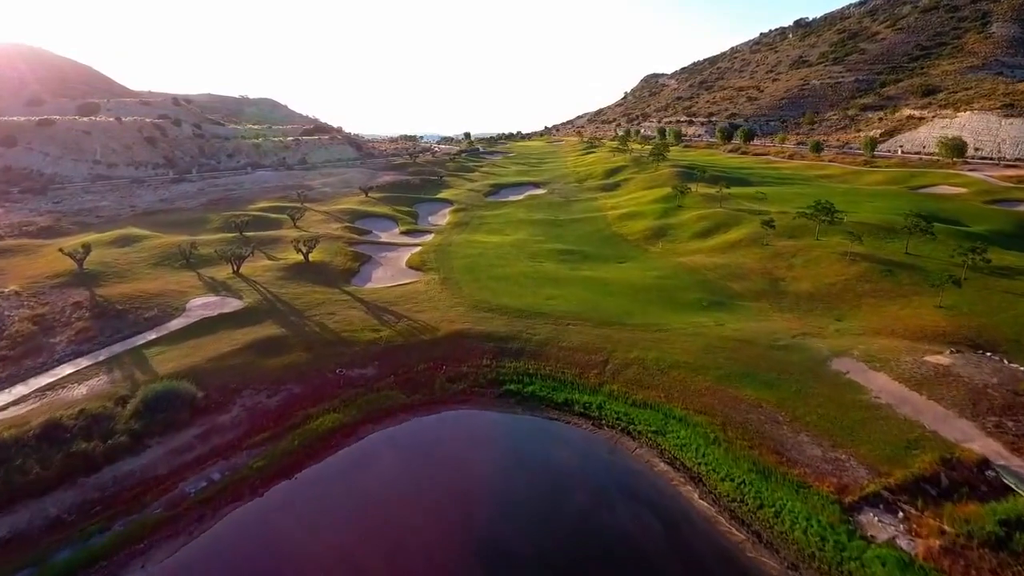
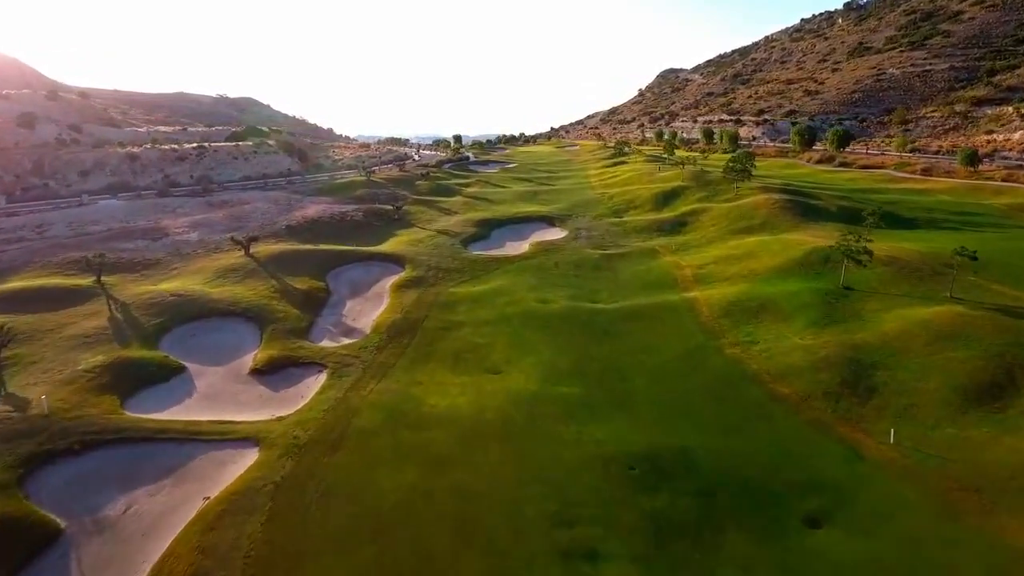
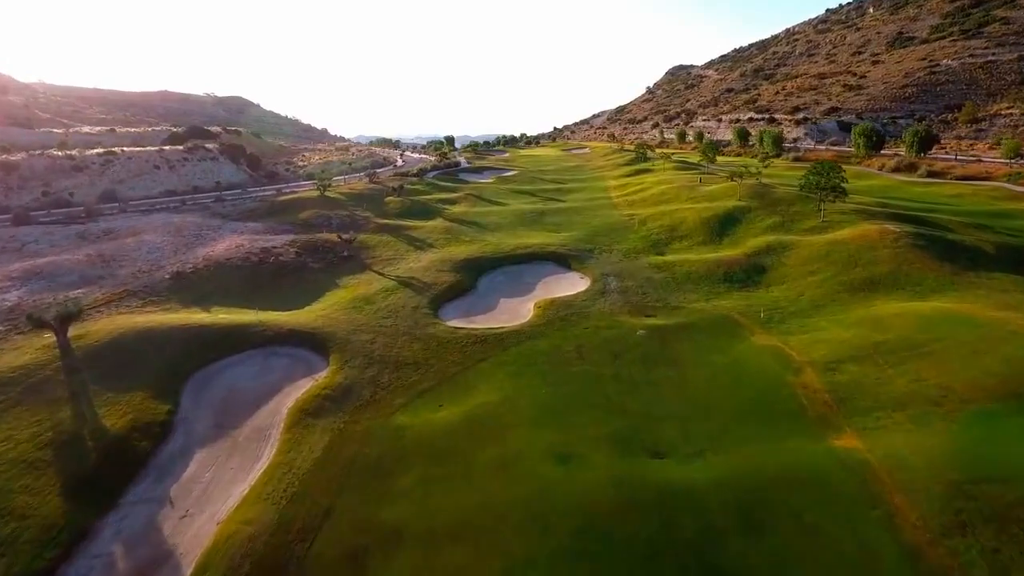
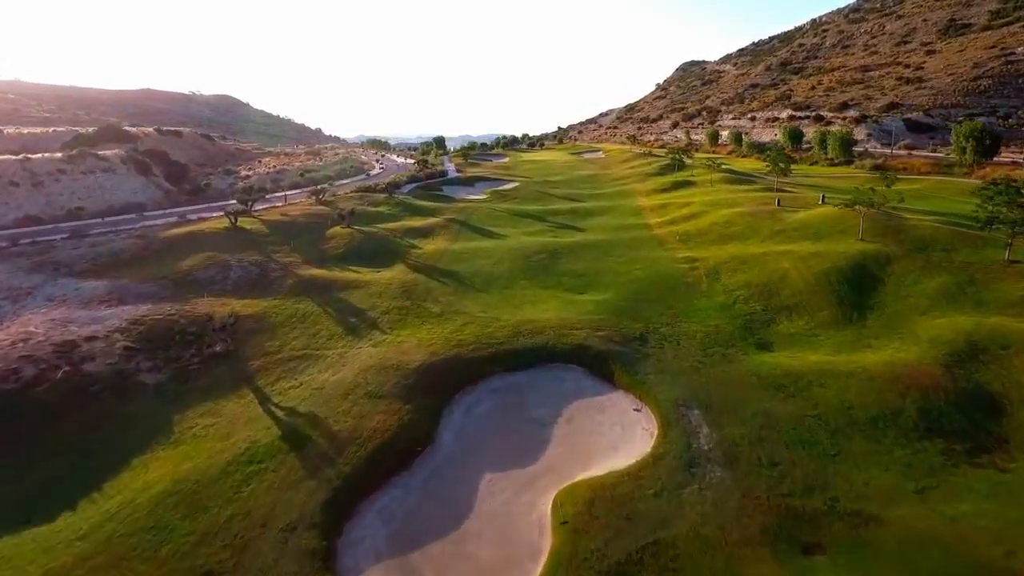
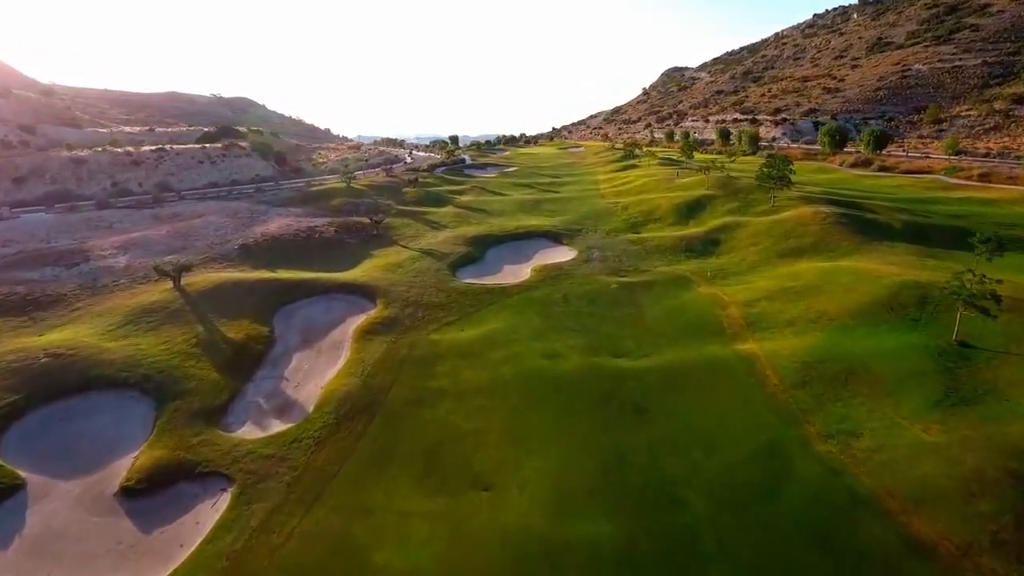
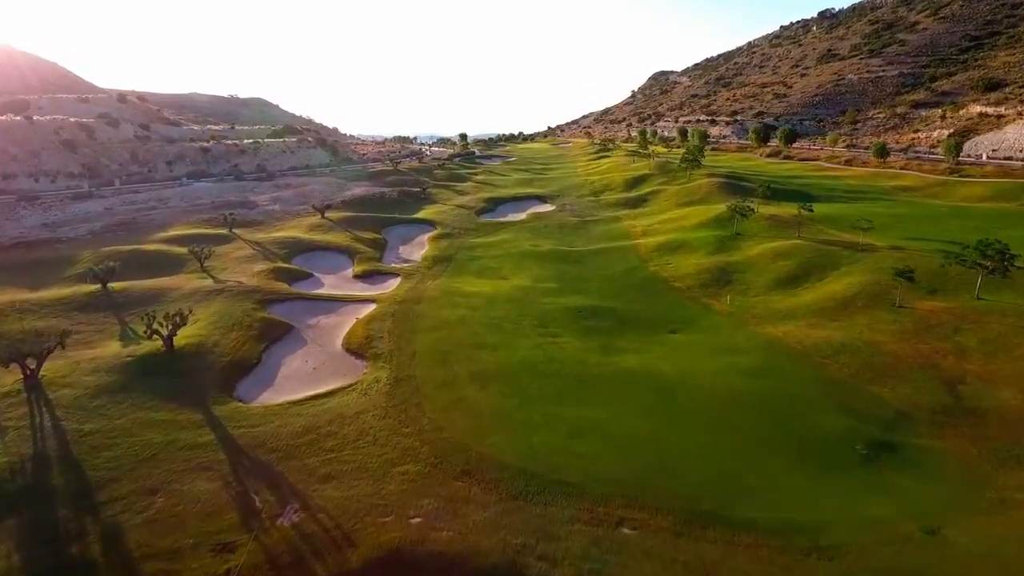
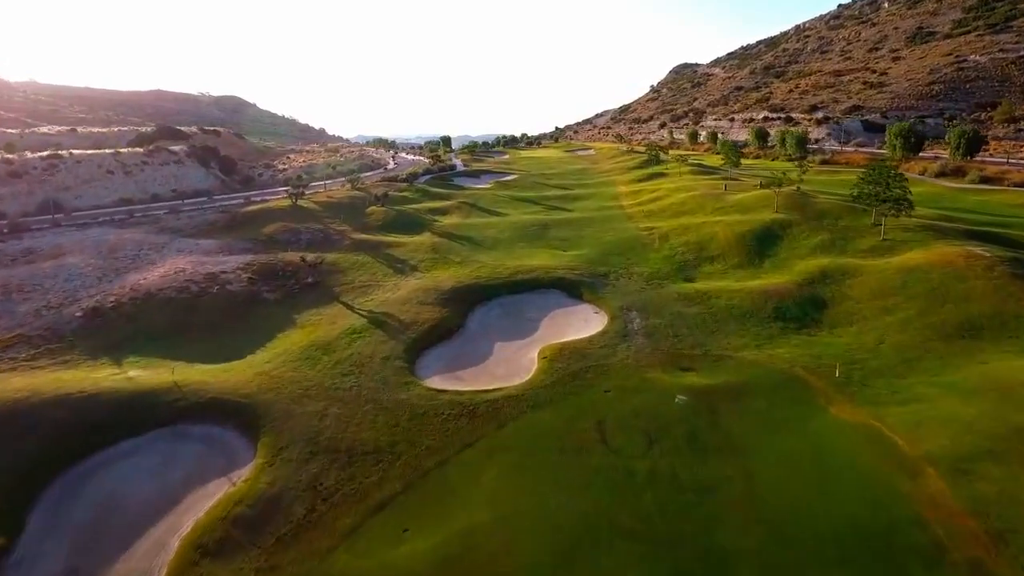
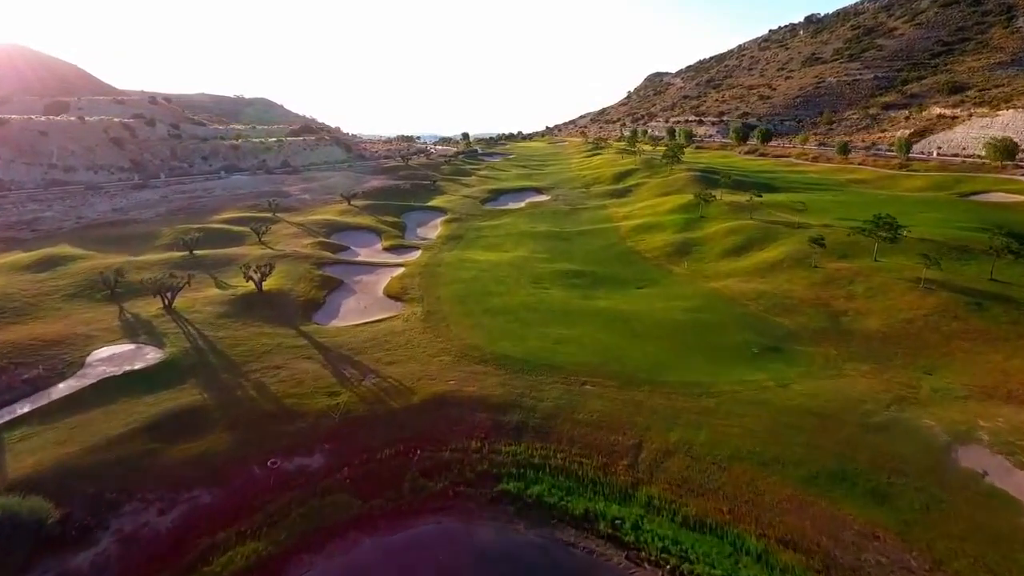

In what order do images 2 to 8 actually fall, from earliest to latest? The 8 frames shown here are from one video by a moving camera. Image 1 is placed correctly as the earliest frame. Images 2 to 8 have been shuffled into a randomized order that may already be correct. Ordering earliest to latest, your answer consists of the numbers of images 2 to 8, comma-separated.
8, 6, 2, 5, 3, 7, 4
